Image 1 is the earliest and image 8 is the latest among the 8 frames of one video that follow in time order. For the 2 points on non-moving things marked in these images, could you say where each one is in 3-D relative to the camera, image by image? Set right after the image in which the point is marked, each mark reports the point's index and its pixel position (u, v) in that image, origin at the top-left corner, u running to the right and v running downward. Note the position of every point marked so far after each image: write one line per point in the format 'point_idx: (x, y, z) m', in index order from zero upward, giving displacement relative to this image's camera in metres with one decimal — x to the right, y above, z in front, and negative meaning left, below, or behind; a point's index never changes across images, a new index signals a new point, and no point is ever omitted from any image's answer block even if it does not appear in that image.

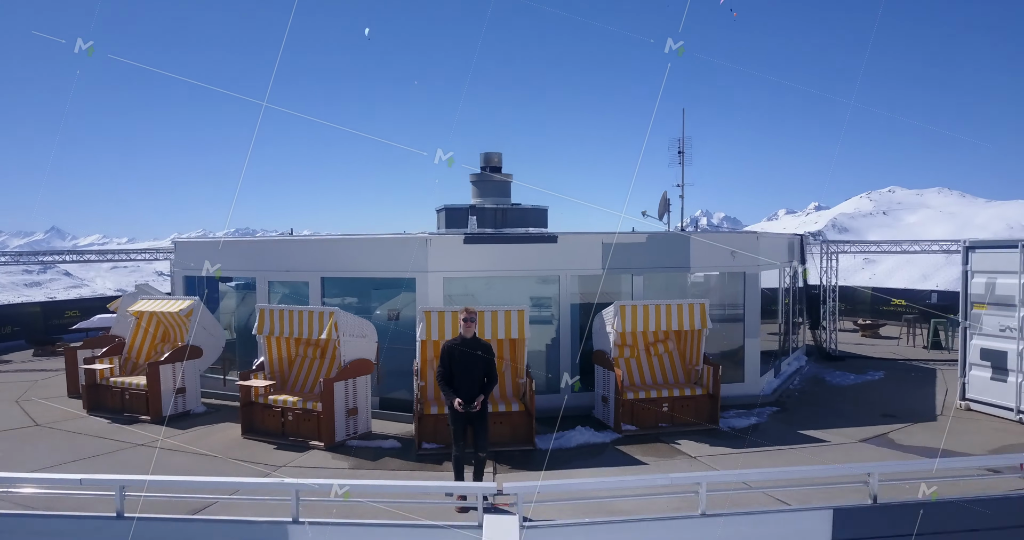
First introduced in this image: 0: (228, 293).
0: (-2.3, -0.1, +5.8) m
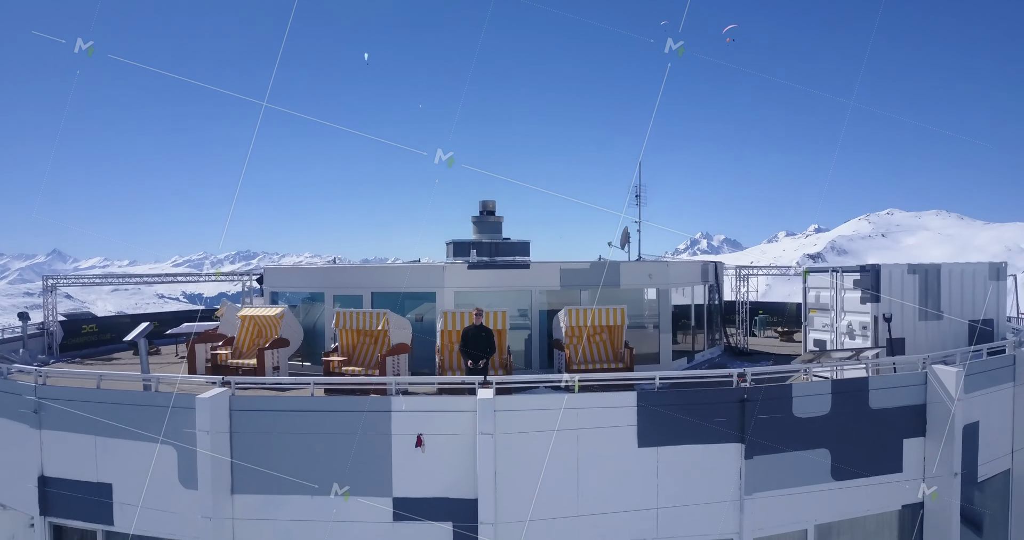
0: (-2.4, -0.3, +8.2) m
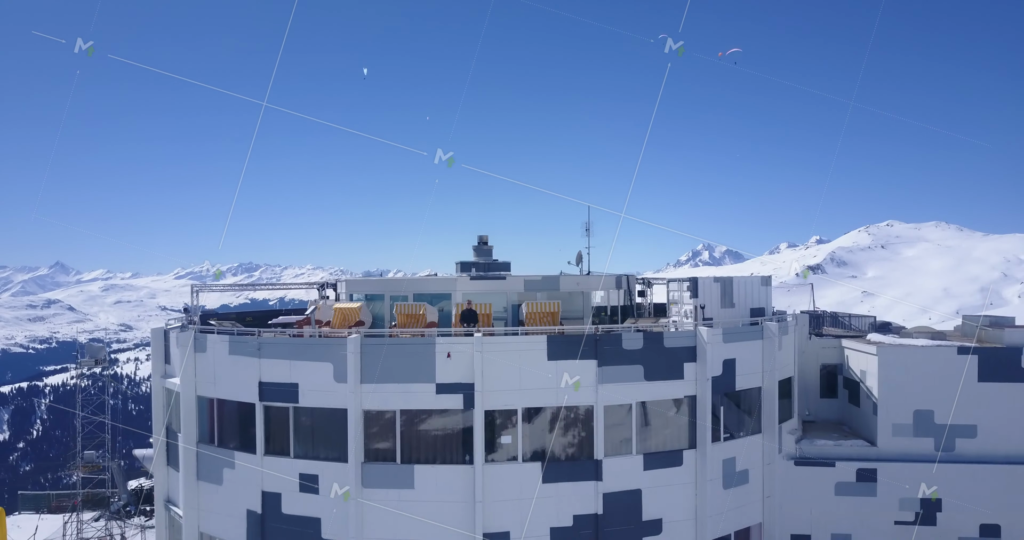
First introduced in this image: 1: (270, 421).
0: (-2.7, -0.5, +13.3) m
1: (-3.6, -2.2, +10.1) m
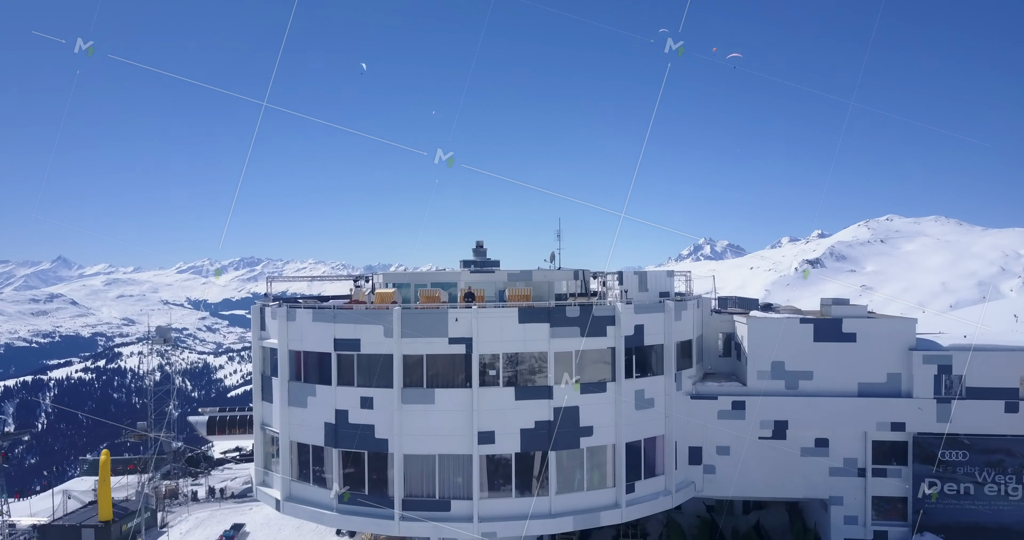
0: (-3.1, -0.4, +18.9) m
1: (-4.0, -2.2, +15.6) m
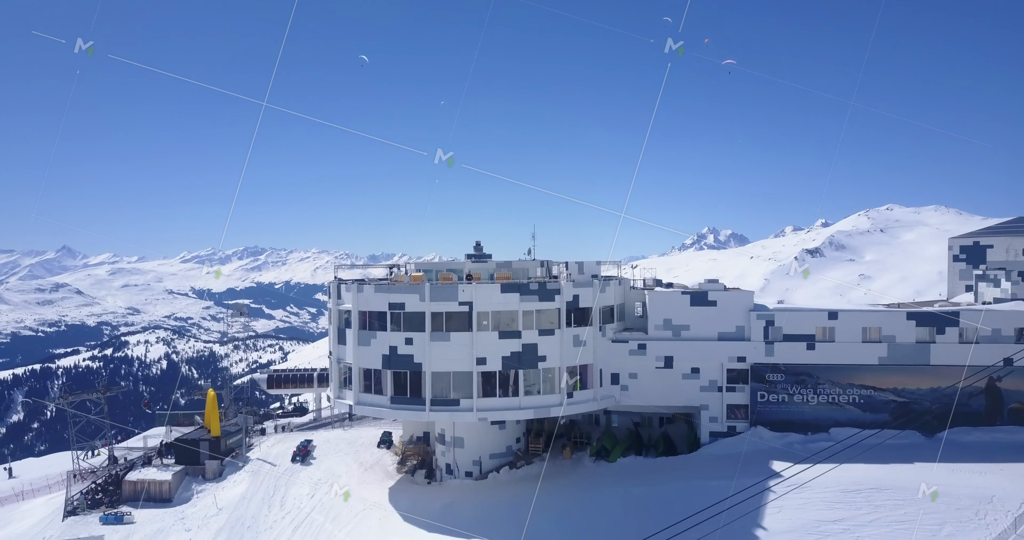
0: (-3.6, 0.0, +28.6) m
1: (-4.5, -1.8, +25.5) m
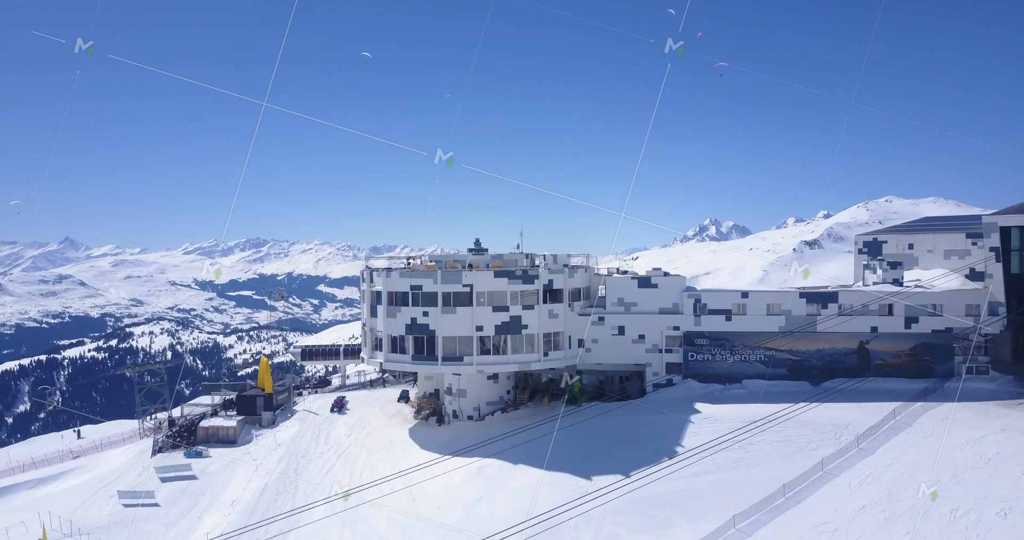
0: (-4.1, +0.5, +37.2) m
1: (-5.0, -1.3, +34.0) m
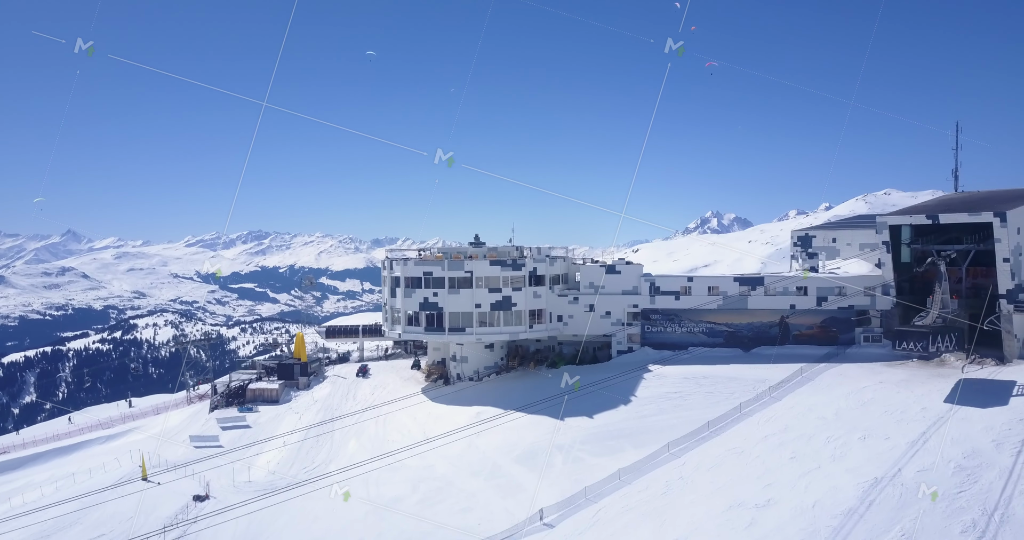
0: (-4.6, +1.2, +45.8) m
1: (-5.5, -0.7, +42.7) m
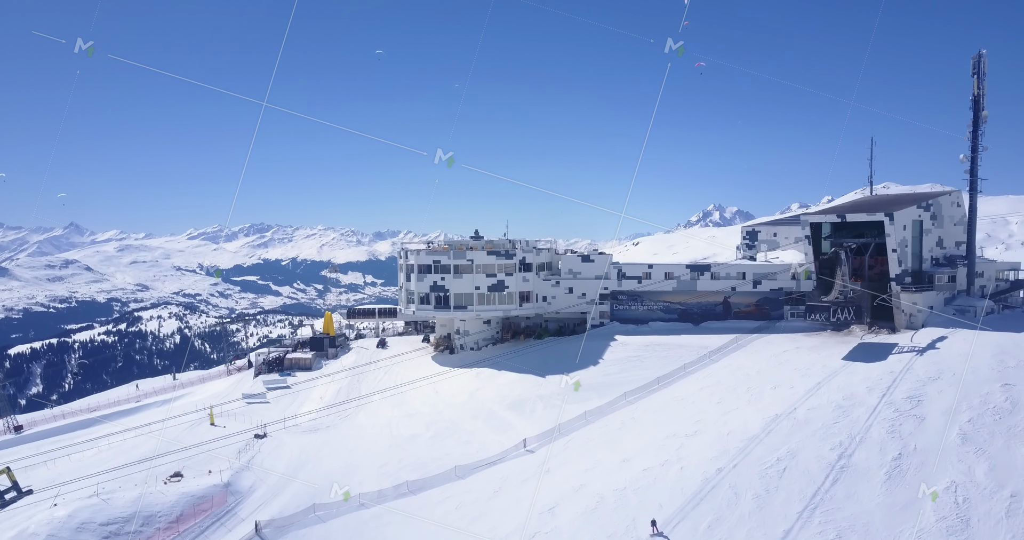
0: (-5.1, +2.1, +55.5) m
1: (-6.1, +0.2, +52.4) m
